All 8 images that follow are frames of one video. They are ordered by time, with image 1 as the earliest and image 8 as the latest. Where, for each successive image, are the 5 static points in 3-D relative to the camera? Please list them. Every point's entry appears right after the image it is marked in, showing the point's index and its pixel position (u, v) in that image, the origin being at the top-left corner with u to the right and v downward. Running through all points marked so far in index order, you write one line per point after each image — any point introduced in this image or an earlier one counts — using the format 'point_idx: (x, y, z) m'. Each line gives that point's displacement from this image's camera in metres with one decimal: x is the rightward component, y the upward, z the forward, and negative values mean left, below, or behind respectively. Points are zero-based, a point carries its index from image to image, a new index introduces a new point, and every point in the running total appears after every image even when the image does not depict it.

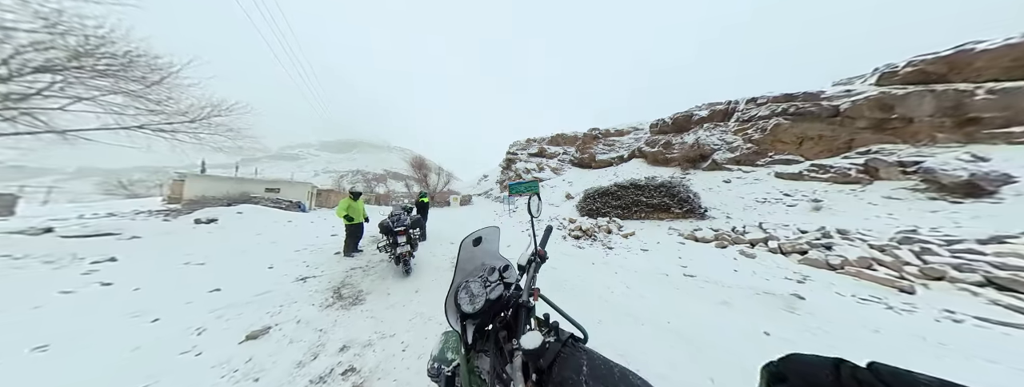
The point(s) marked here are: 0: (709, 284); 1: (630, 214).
0: (+4.4, -2.0, +4.3) m
1: (+5.3, -0.9, +9.1) m
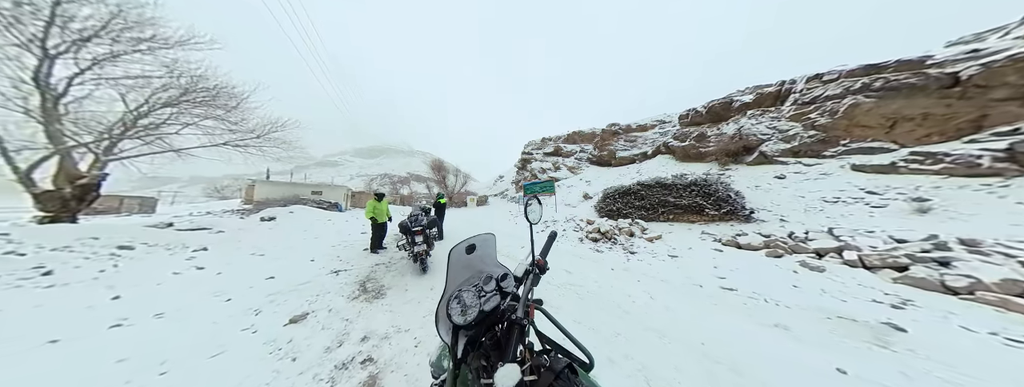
0: (+4.4, -1.9, +3.5) m
1: (+5.9, -0.9, +8.2) m
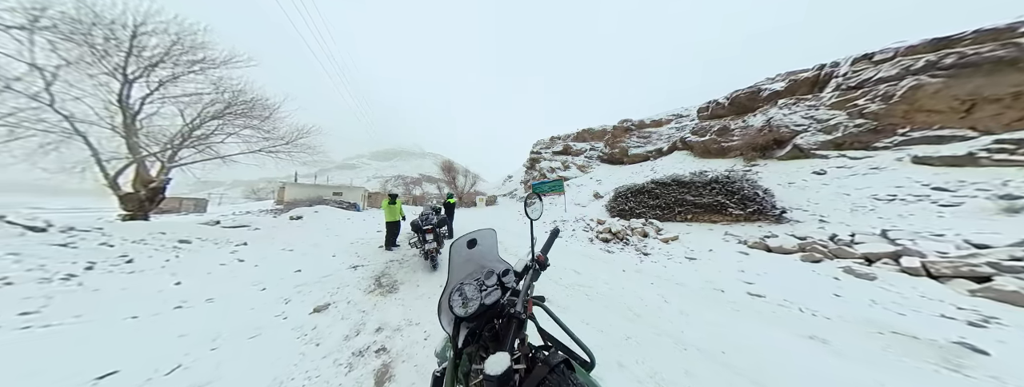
0: (+4.5, -1.9, +3.1) m
1: (+6.2, -0.9, +7.7) m
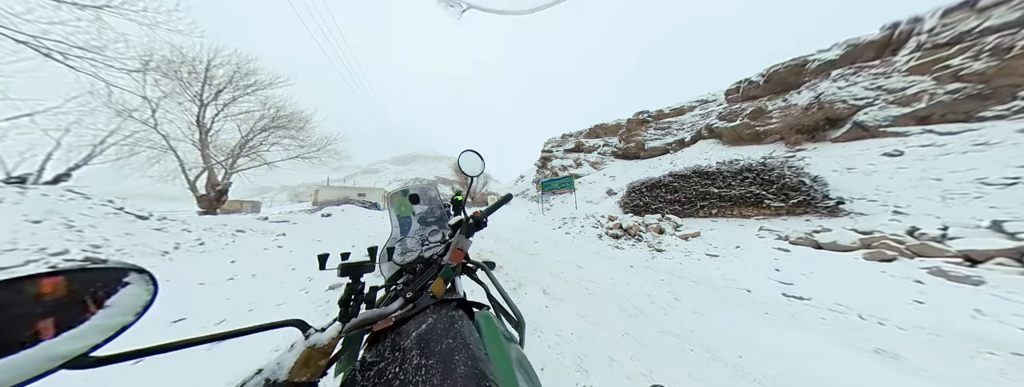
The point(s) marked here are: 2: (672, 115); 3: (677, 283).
0: (+4.3, -1.7, +2.4) m
1: (+6.4, -0.8, +6.9) m
2: (+14.5, +7.1, +17.2) m
3: (+3.0, -1.8, +3.5) m
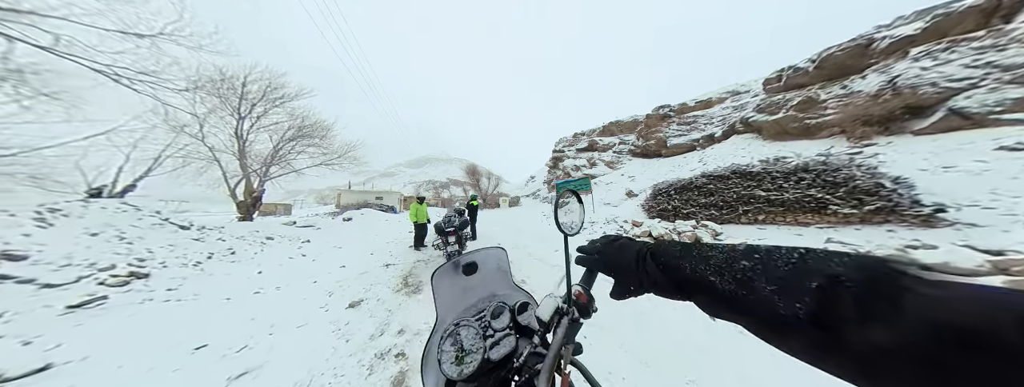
0: (+4.5, -1.7, +1.9) m
1: (+6.9, -0.8, +6.2) m
2: (+15.4, +7.3, +16.1) m
3: (+3.3, -1.8, +3.1) m
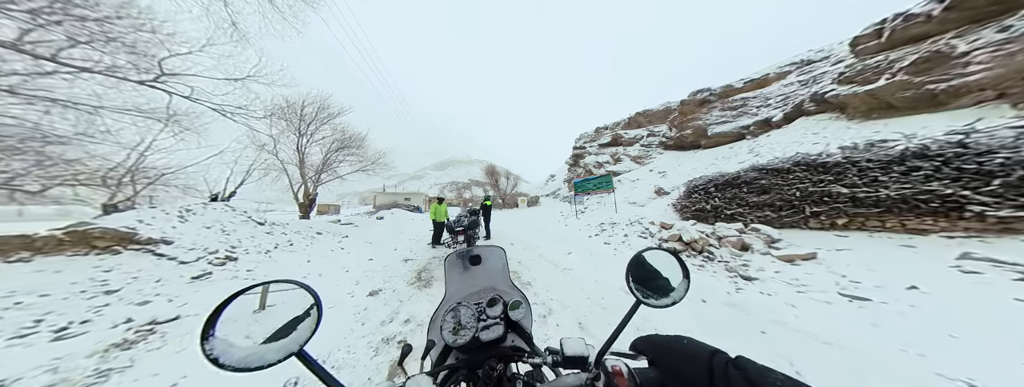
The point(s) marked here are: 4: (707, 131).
0: (+4.3, -1.7, +1.0) m
1: (+7.2, -0.7, +5.0) m
2: (+16.7, +7.4, +13.8) m
3: (+3.2, -1.8, +2.3) m
4: (+12.8, +4.0, +12.9) m
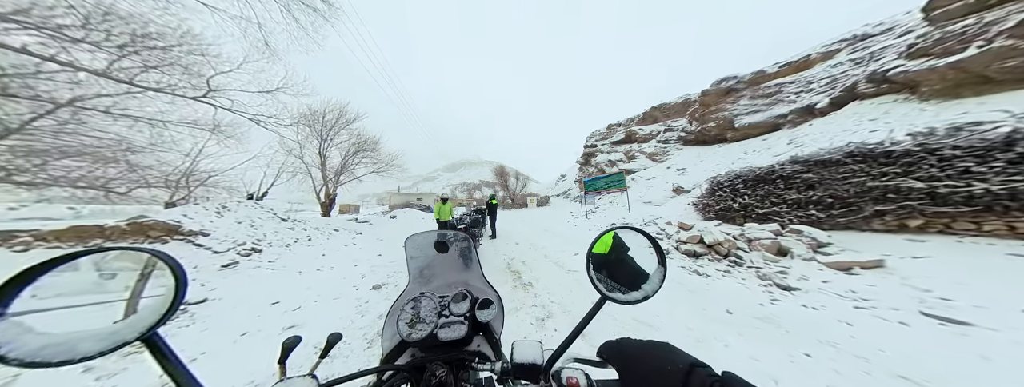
0: (+4.2, -1.6, +0.5) m
1: (+7.3, -0.7, +4.3) m
2: (+17.3, +7.4, +12.6) m
3: (+3.2, -1.7, +1.9) m
4: (+13.3, +4.0, +11.9) m
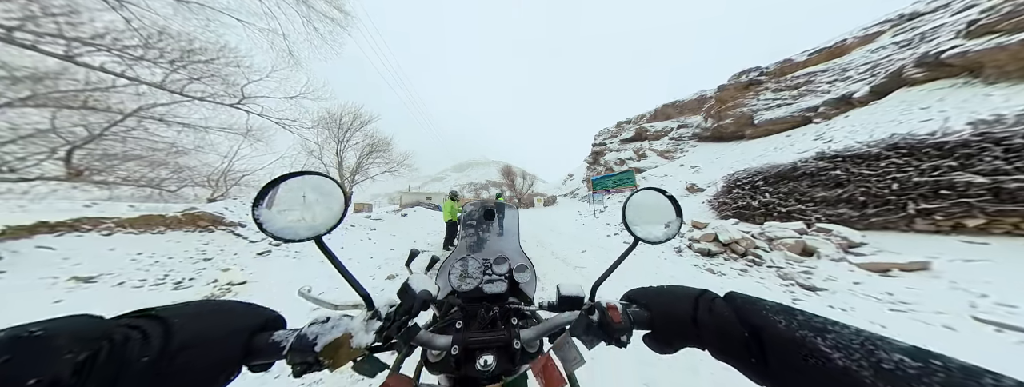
0: (+4.1, -1.6, +0.2) m
1: (+7.4, -0.7, +3.9) m
2: (+17.8, +7.4, +11.8) m
3: (+3.1, -1.7, +1.6) m
4: (+13.7, +4.0, +11.2) m
